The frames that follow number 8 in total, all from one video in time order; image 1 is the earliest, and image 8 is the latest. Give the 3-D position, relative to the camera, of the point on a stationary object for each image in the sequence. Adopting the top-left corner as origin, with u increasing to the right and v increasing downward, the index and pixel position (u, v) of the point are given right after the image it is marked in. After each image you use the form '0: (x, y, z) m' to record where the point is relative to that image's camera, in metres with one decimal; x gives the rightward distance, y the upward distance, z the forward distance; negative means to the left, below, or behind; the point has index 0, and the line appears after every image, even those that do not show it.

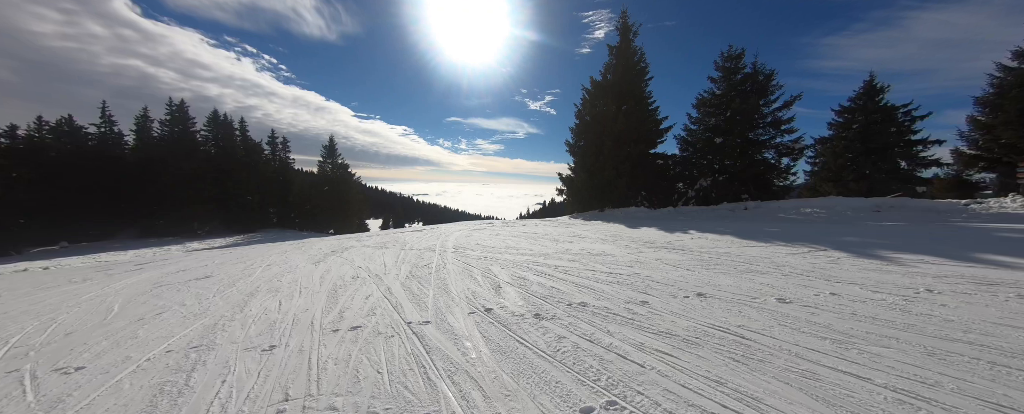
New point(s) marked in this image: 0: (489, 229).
0: (-0.8, -0.8, +9.8) m
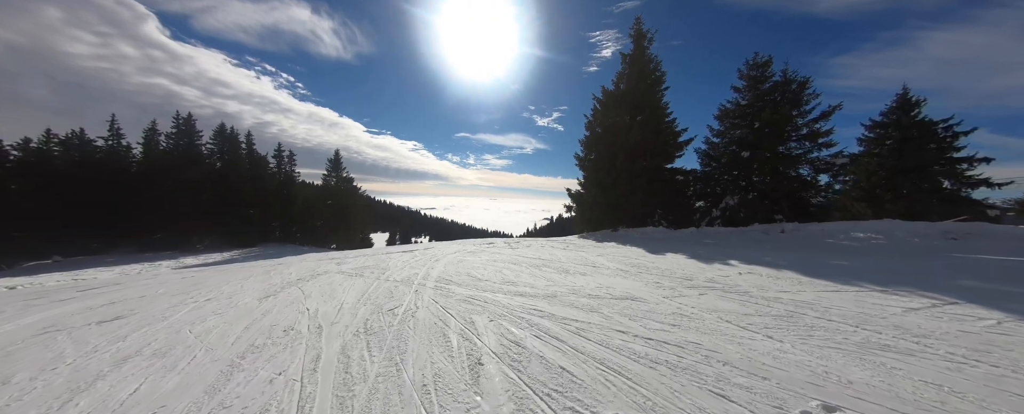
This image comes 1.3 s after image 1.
0: (-0.8, -1.4, +8.7) m
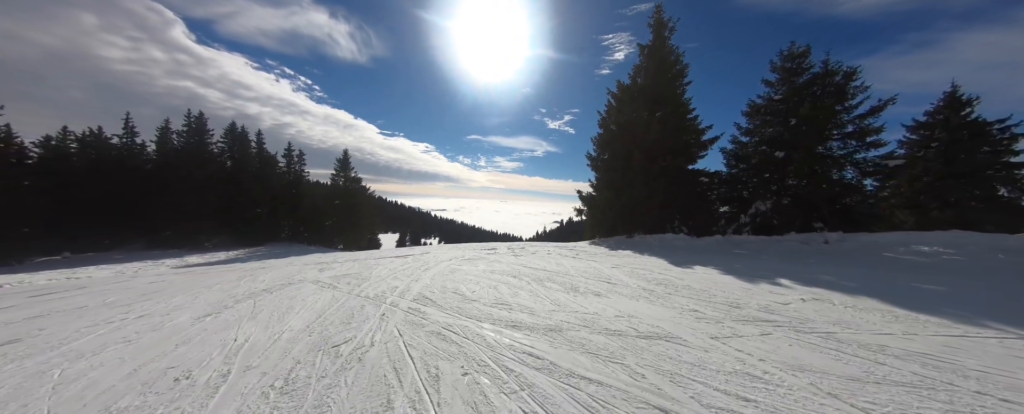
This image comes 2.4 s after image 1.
0: (-0.7, -1.4, +7.8) m
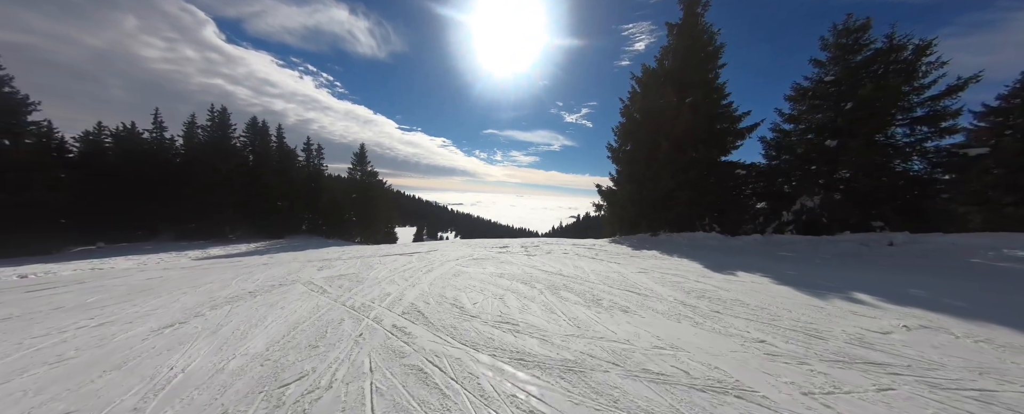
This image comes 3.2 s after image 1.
0: (-0.4, -1.3, +7.1) m
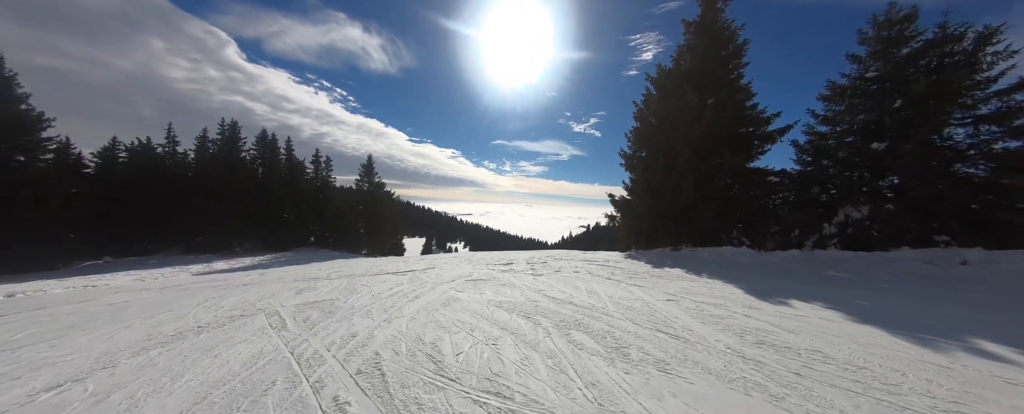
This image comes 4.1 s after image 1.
0: (-0.3, -1.6, +6.3) m
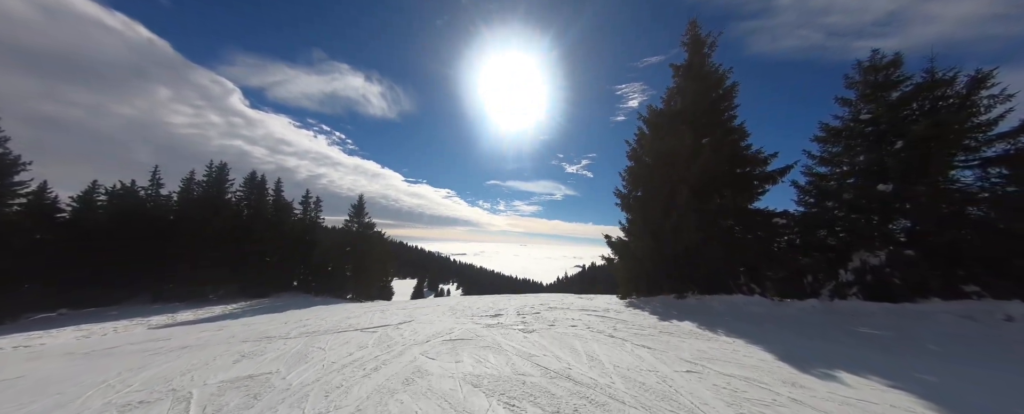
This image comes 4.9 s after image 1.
0: (-0.5, -2.6, +5.4) m
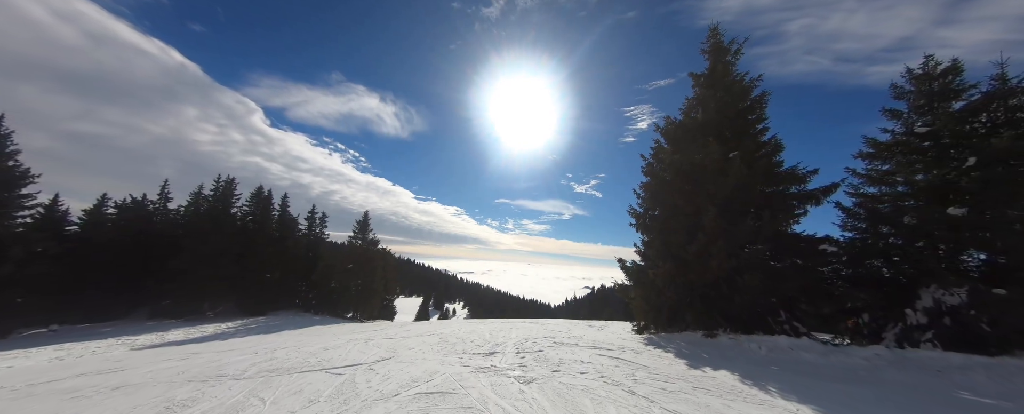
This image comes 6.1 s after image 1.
0: (-0.6, -2.9, +4.3) m
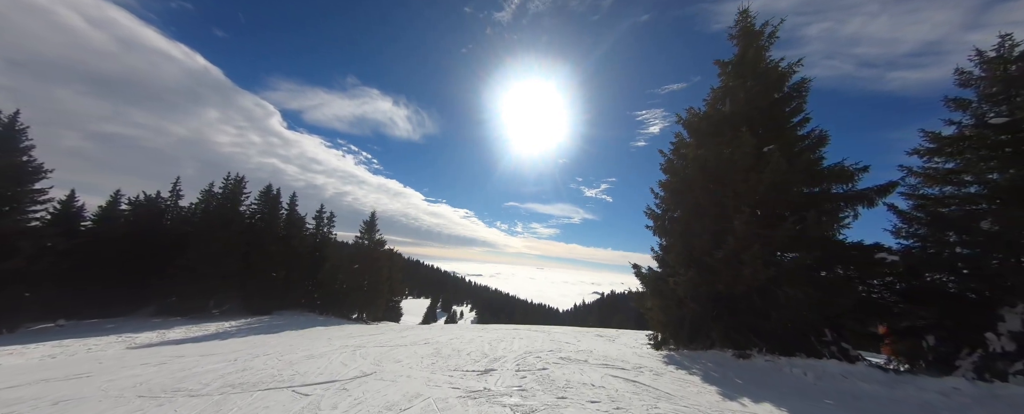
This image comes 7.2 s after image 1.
0: (-0.7, -2.8, +3.5) m
